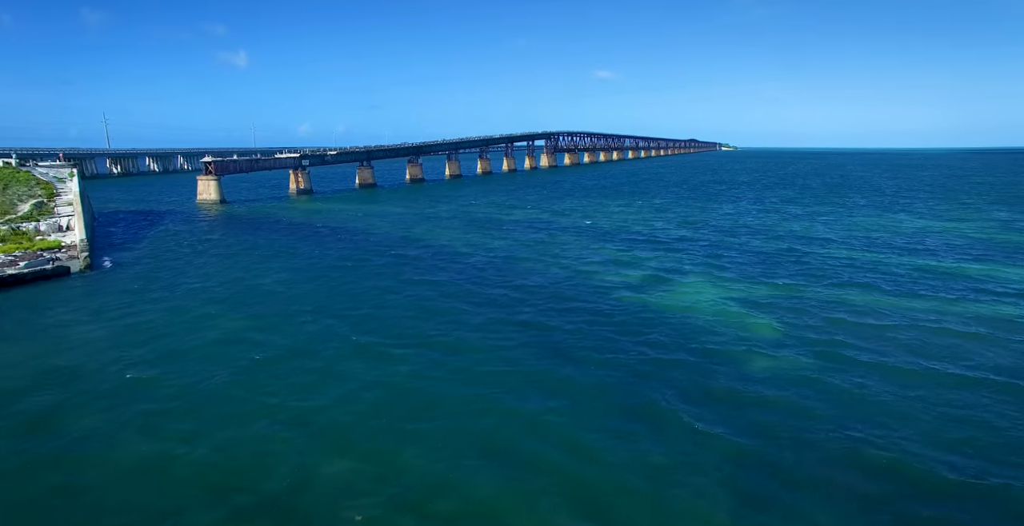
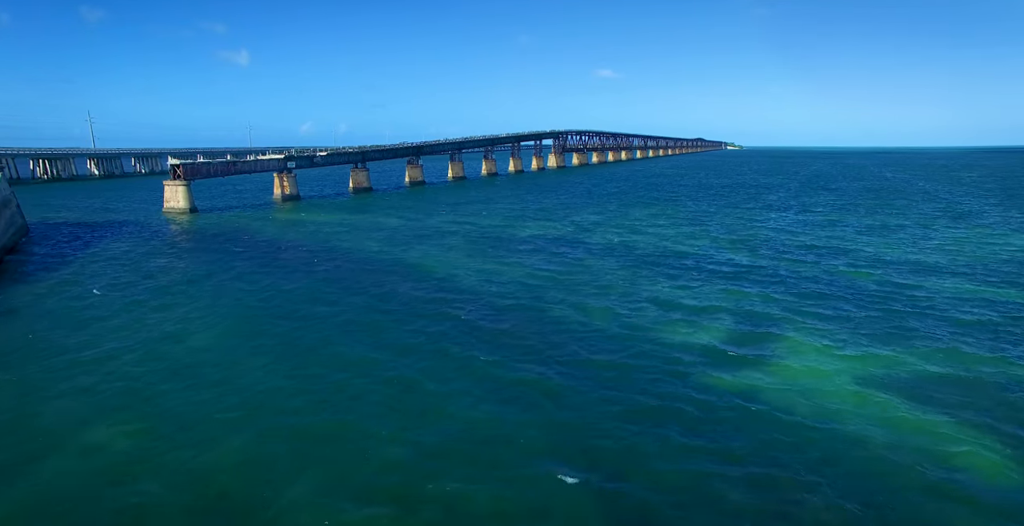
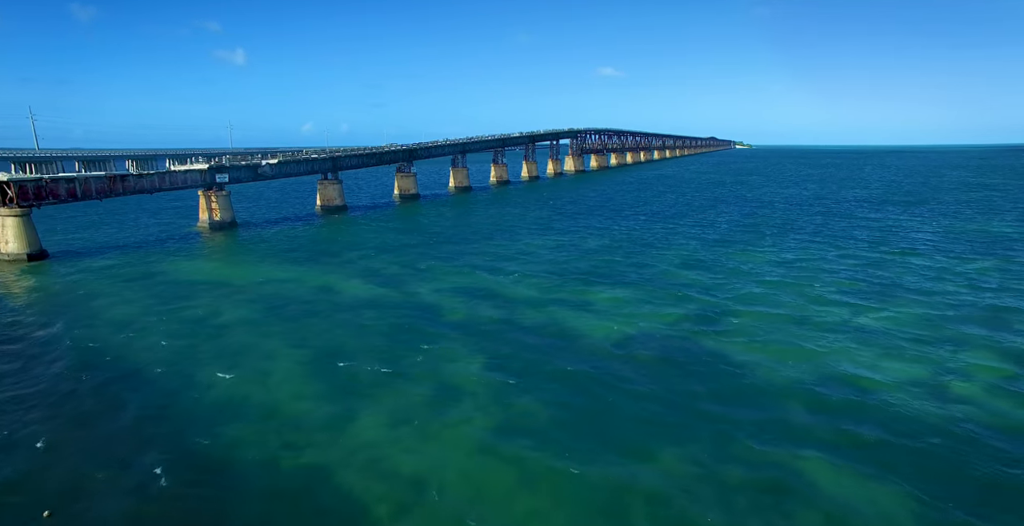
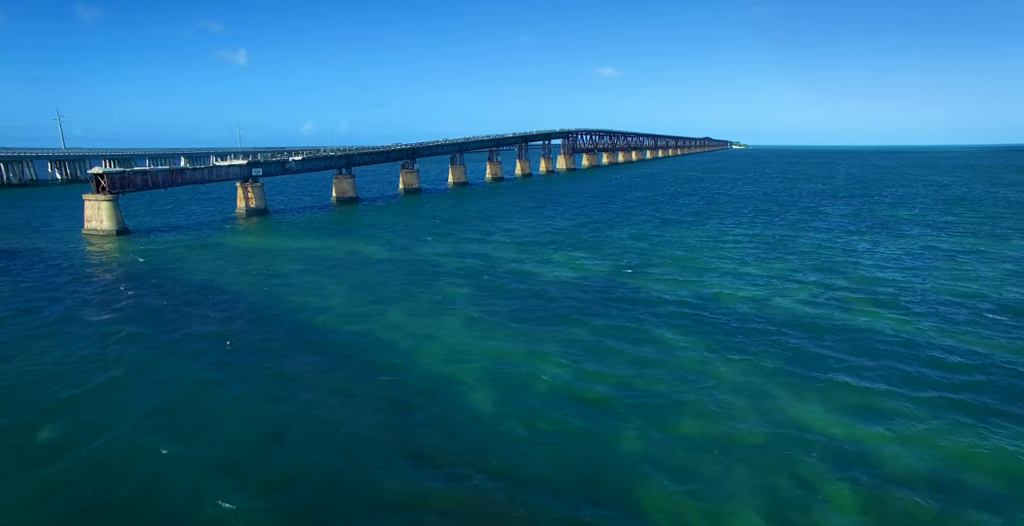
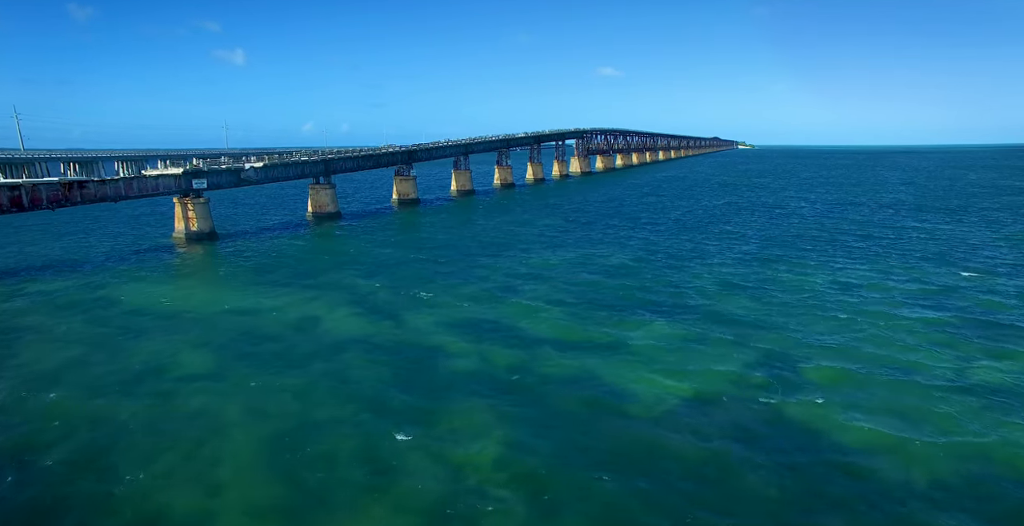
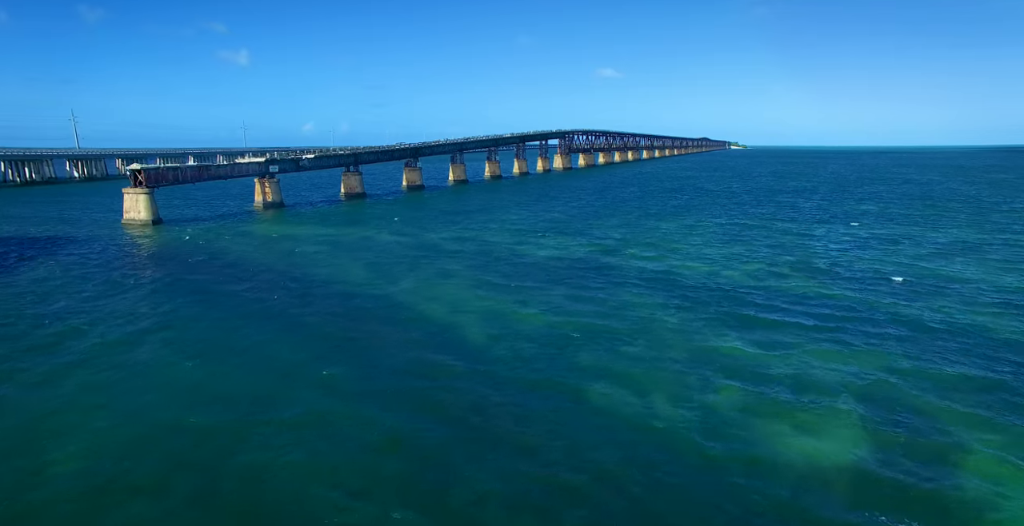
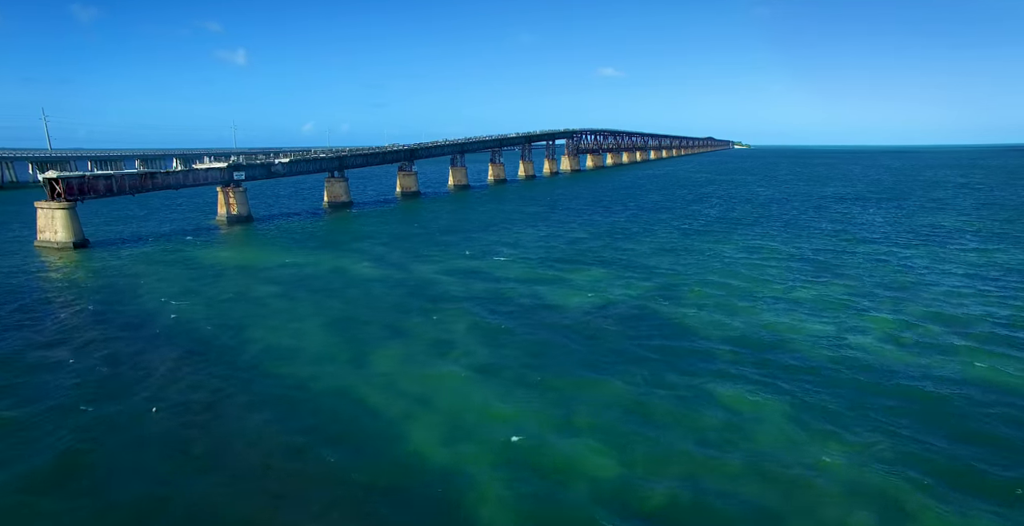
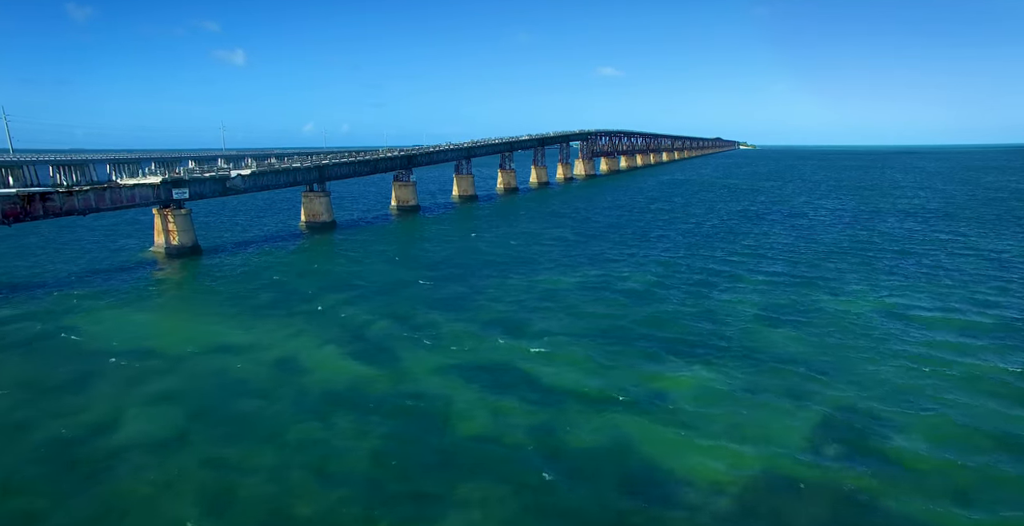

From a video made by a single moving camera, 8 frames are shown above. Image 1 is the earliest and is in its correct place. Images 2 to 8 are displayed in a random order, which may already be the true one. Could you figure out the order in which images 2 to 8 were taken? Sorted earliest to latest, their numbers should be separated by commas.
2, 6, 4, 7, 3, 5, 8
